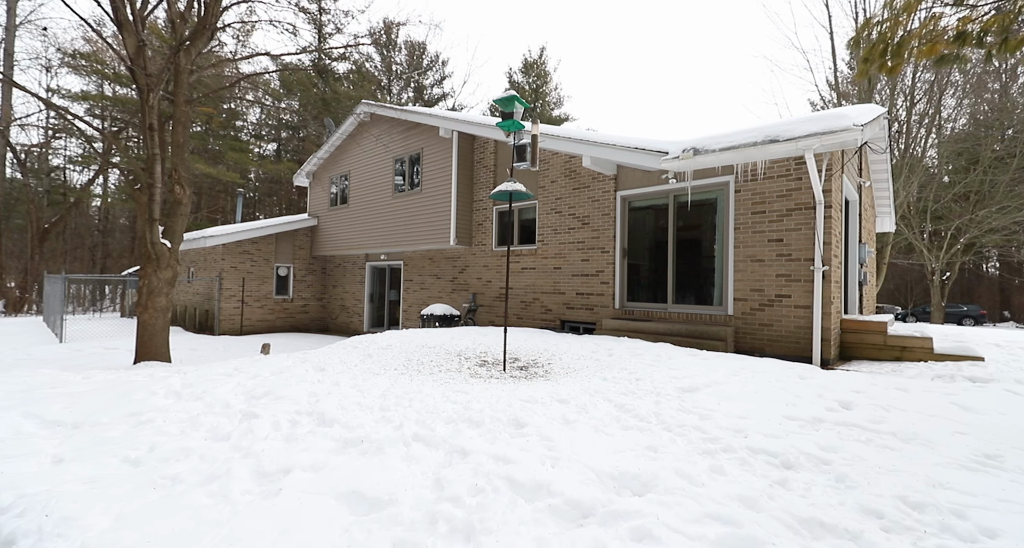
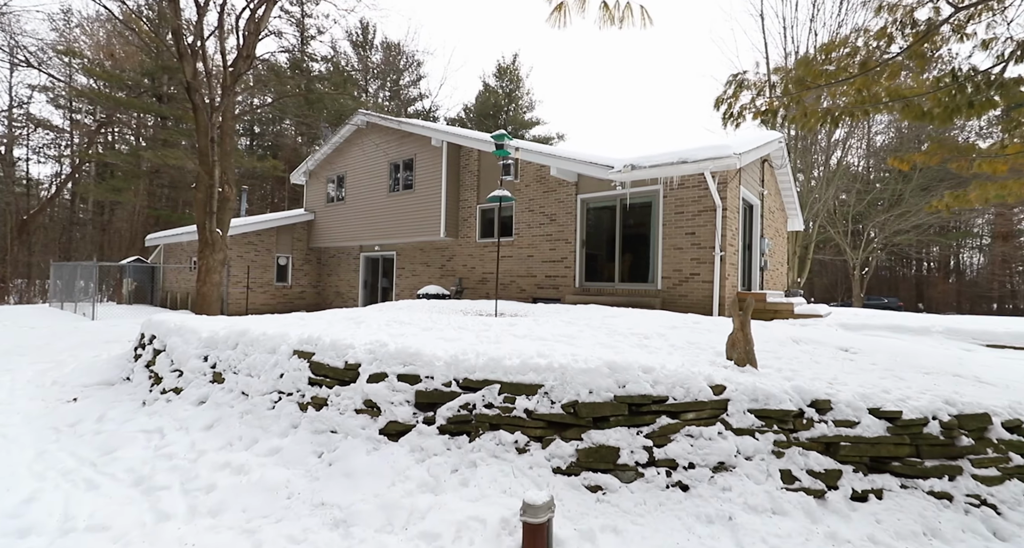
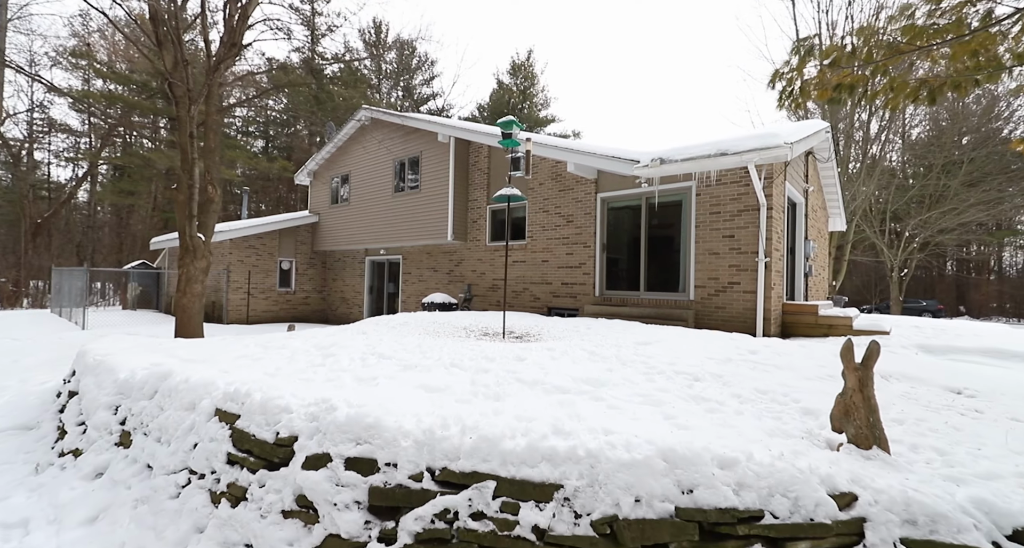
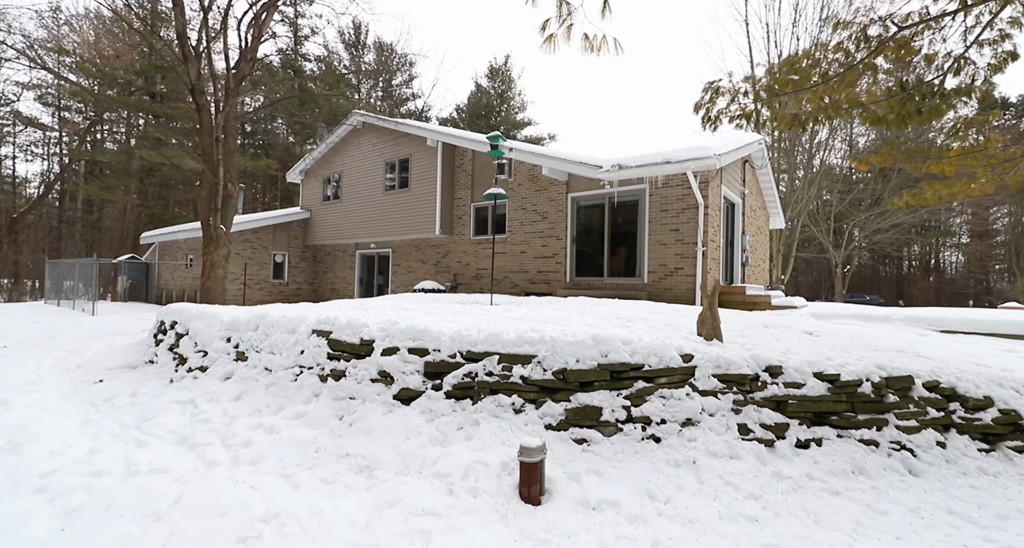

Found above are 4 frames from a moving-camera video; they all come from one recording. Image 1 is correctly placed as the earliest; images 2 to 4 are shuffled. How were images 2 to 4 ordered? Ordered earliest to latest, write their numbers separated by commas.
3, 2, 4
